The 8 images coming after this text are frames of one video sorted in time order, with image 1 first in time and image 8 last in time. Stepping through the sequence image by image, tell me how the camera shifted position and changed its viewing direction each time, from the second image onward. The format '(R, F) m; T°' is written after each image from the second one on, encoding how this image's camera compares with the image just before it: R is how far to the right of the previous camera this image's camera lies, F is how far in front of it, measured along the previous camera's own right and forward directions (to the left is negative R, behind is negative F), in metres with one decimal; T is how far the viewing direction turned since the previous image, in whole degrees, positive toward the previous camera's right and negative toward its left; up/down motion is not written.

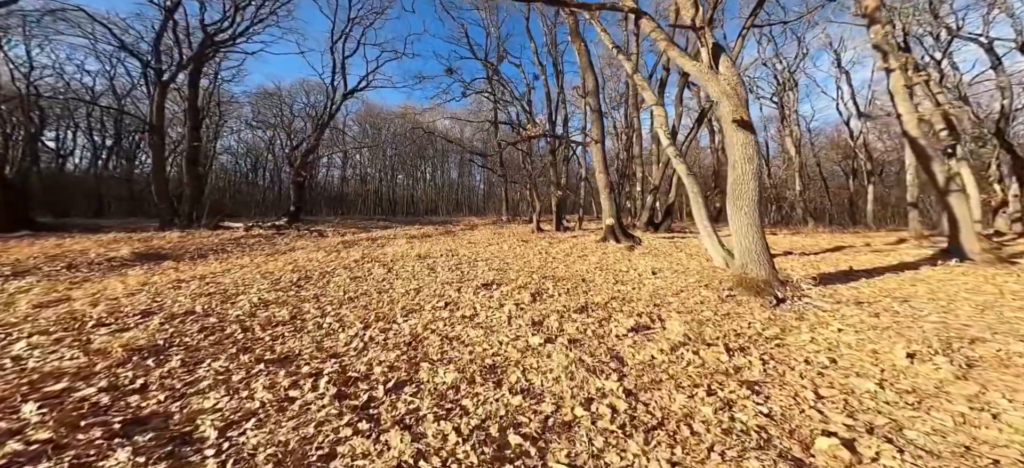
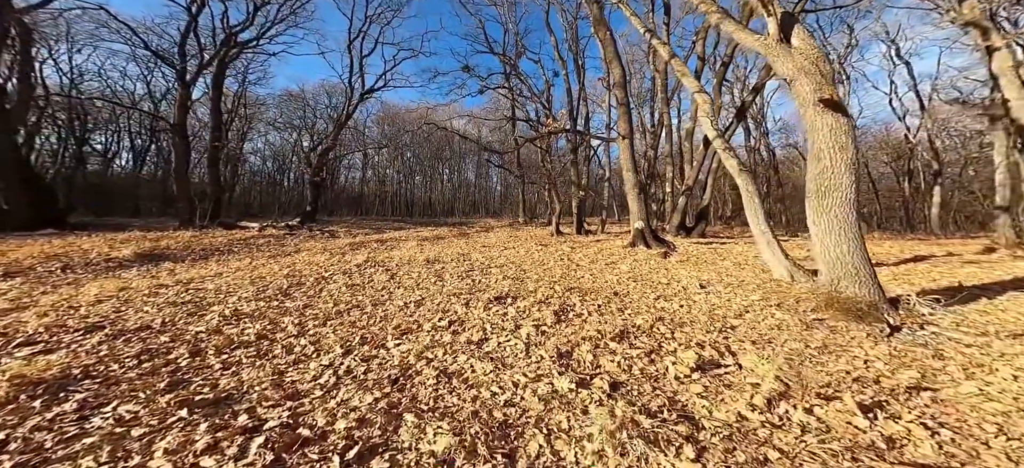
(0.0, +1.0) m; -3°
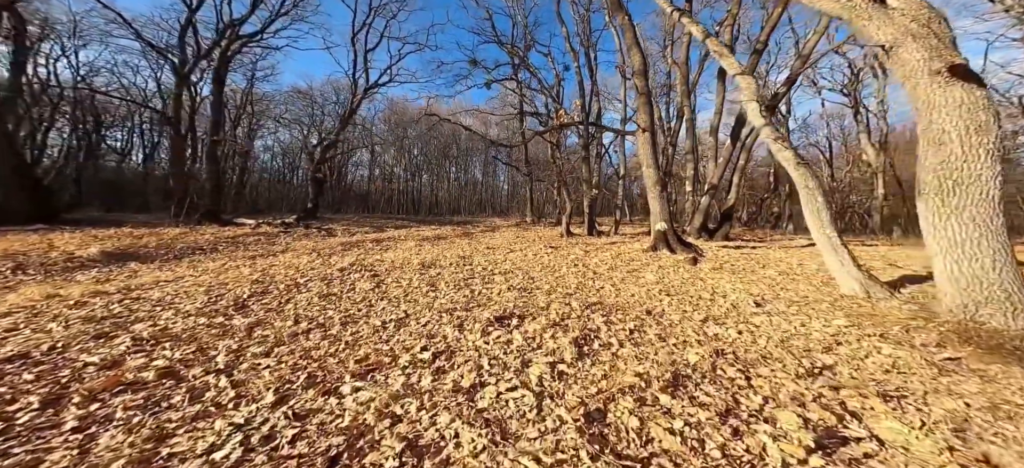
(0.0, +1.1) m; -1°
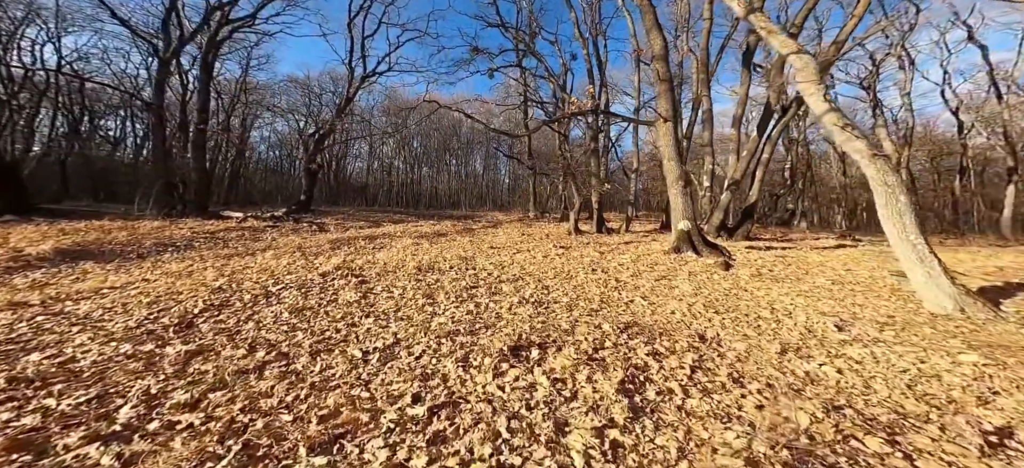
(-0.2, +0.9) m; 0°
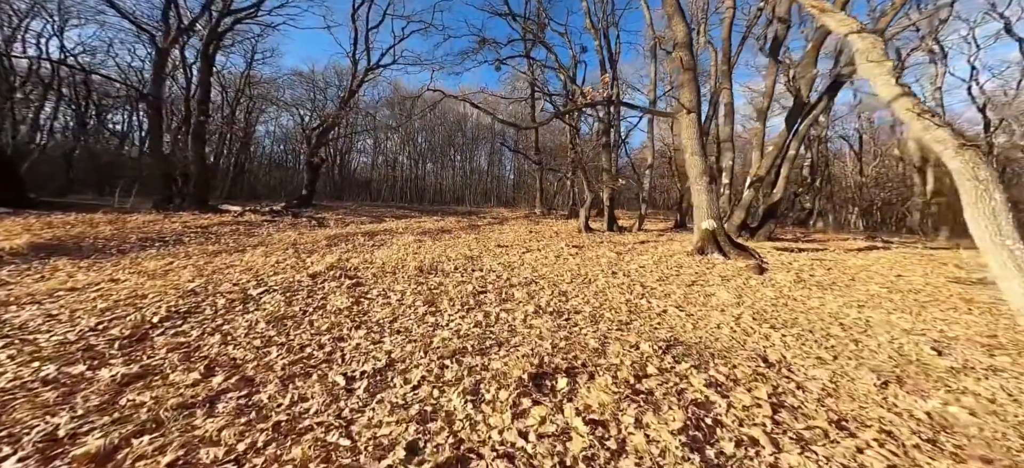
(-0.1, +0.6) m; -1°
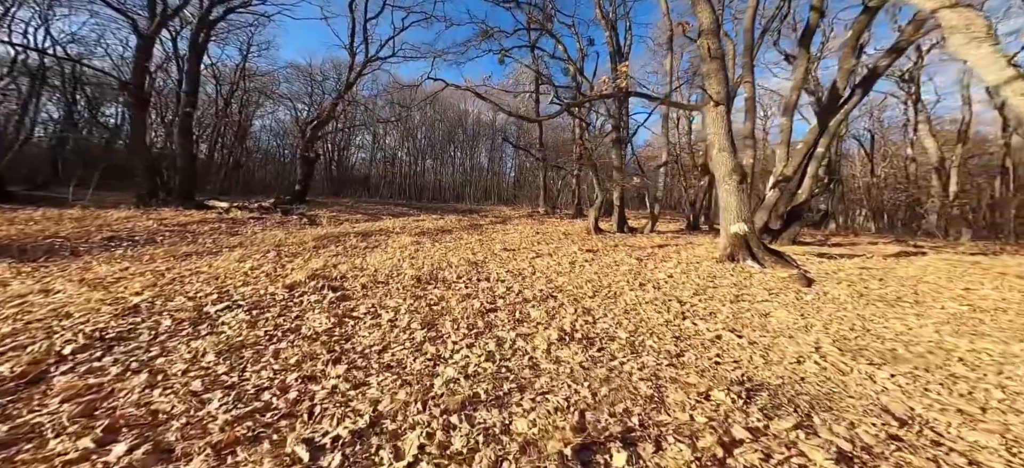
(-0.2, +0.8) m; 0°
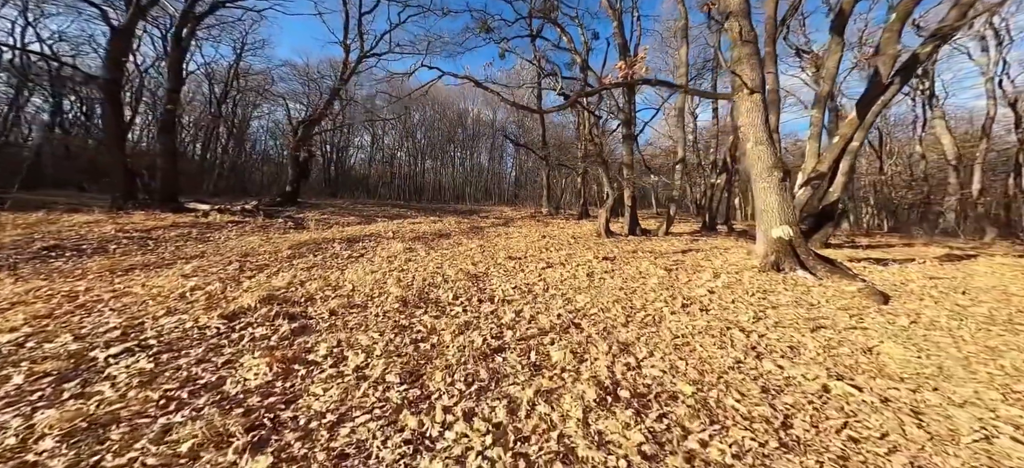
(-0.1, +1.0) m; 0°
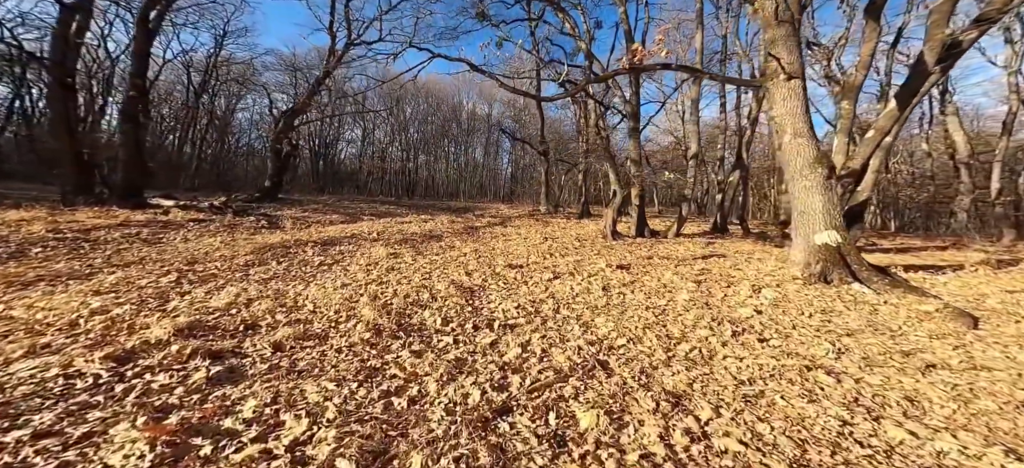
(-0.1, +0.9) m; +1°
